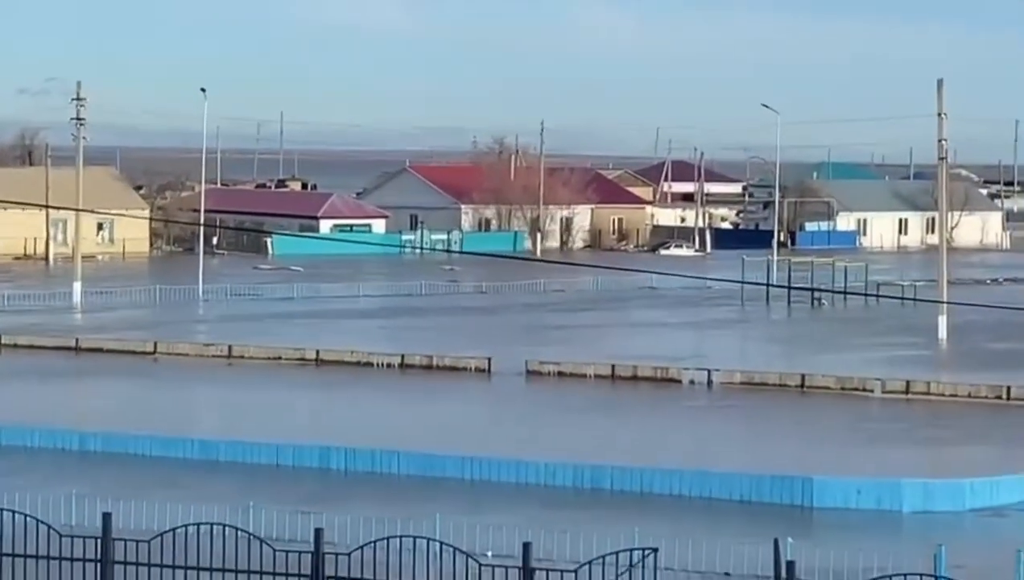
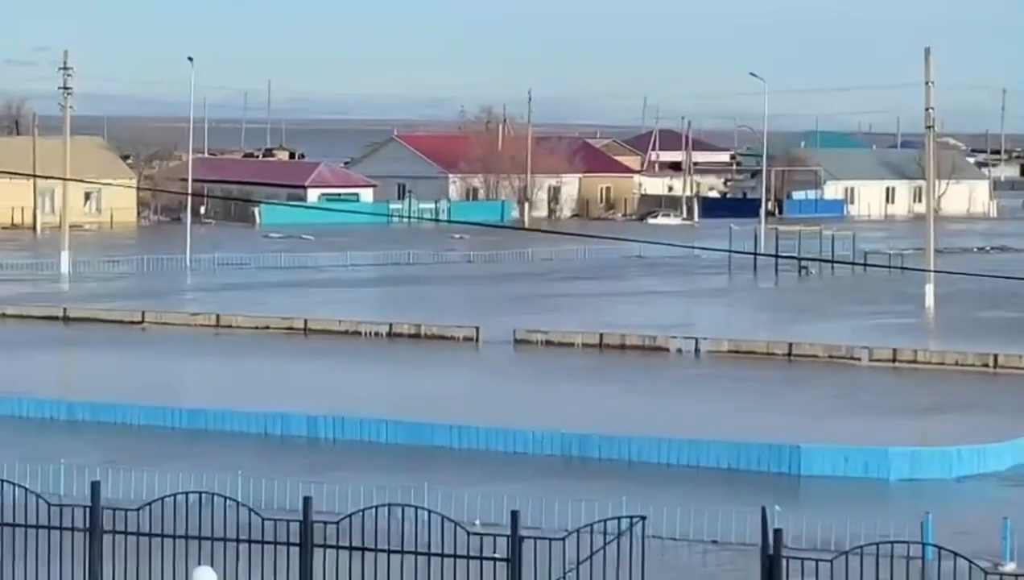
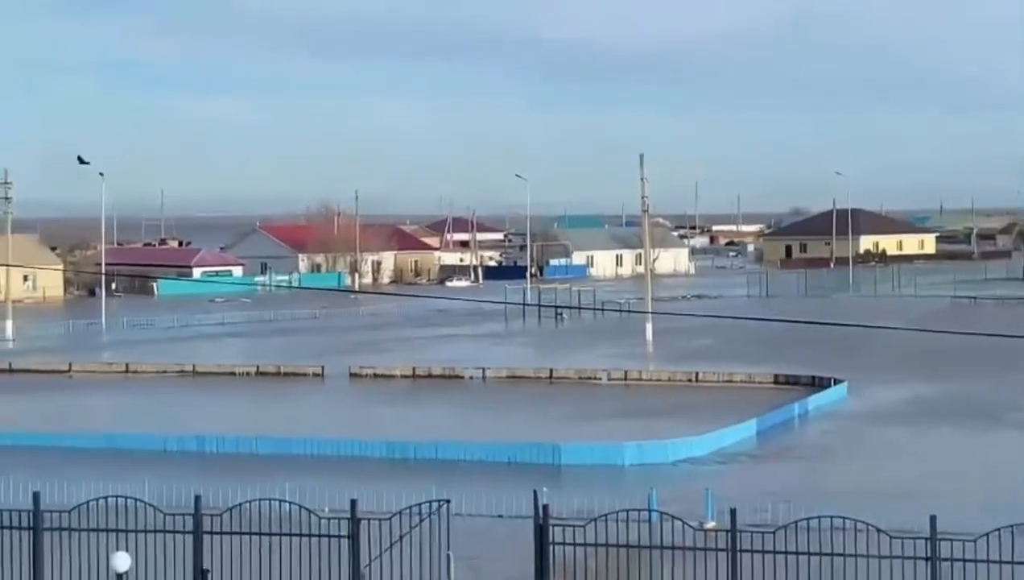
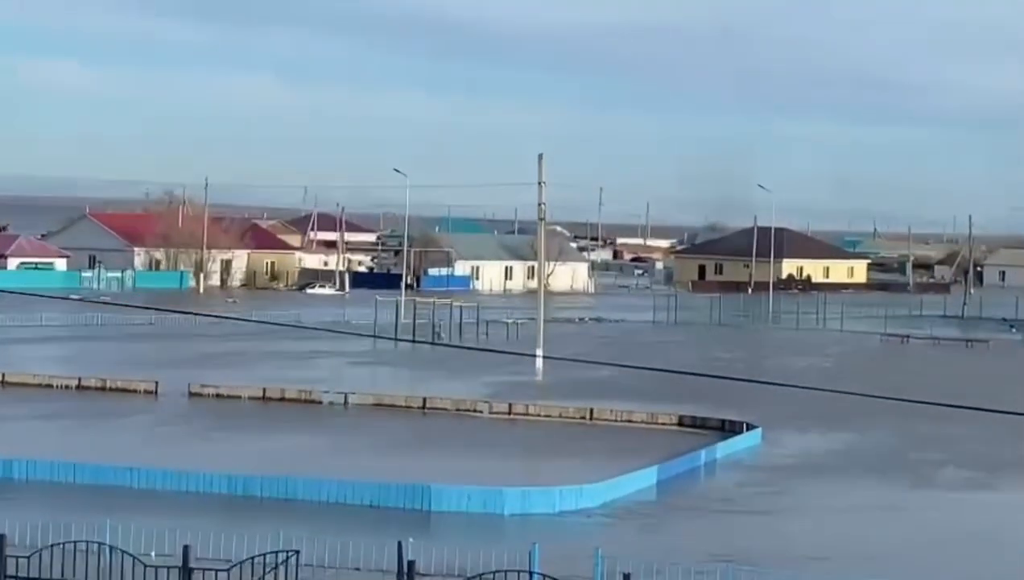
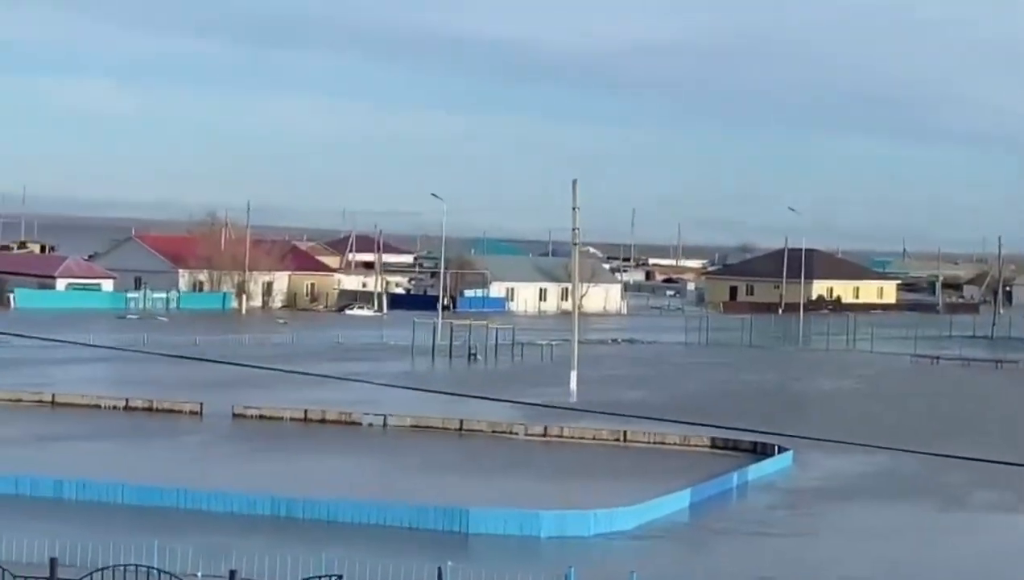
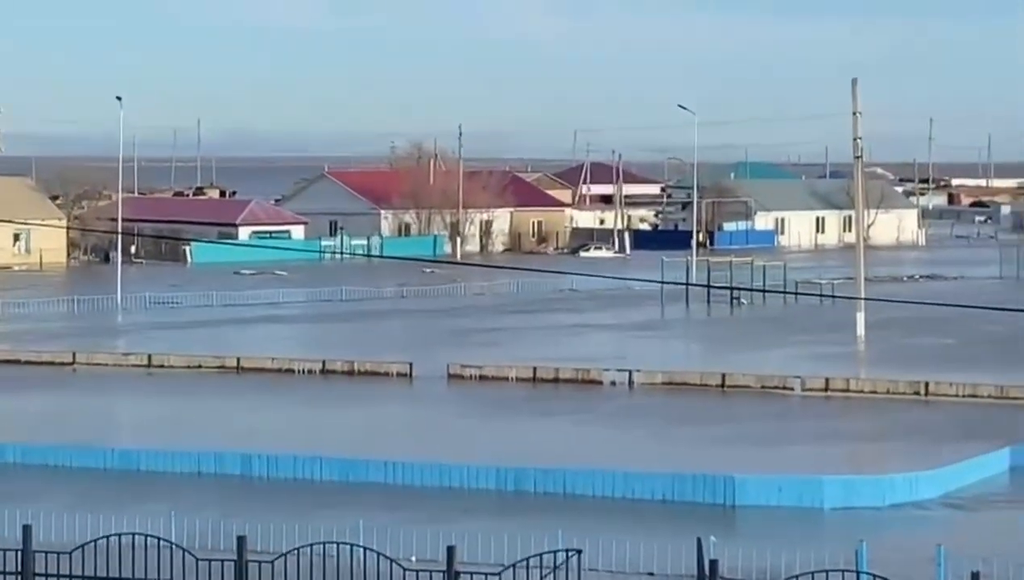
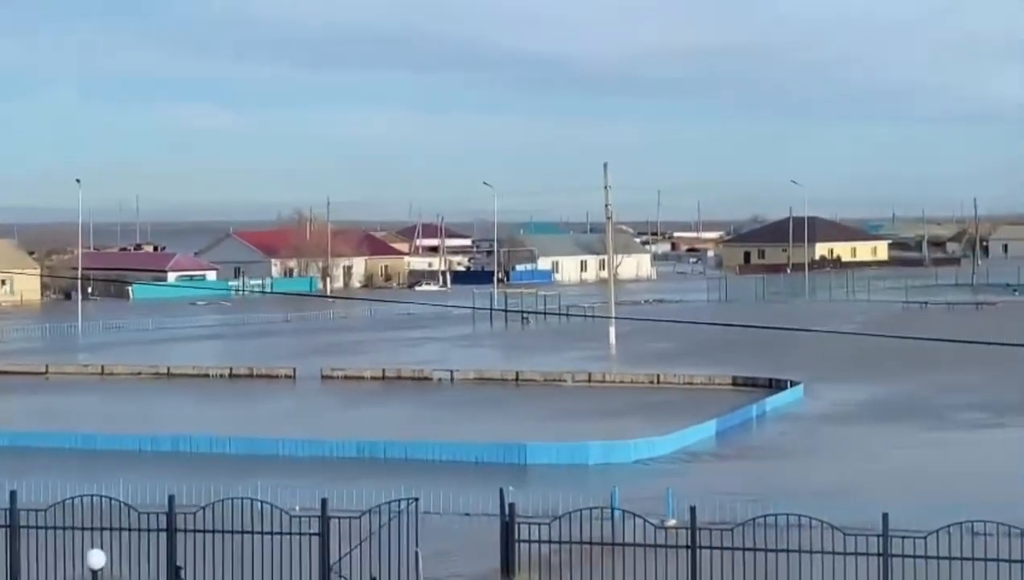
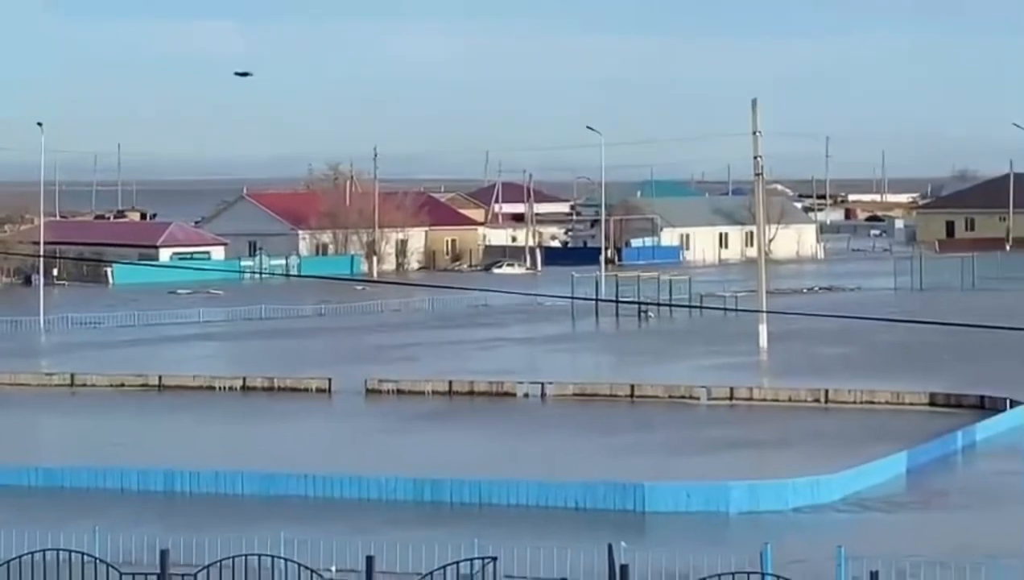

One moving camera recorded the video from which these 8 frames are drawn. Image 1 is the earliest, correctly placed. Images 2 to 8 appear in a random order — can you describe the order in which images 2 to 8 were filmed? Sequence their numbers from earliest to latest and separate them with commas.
2, 6, 8, 3, 7, 4, 5
